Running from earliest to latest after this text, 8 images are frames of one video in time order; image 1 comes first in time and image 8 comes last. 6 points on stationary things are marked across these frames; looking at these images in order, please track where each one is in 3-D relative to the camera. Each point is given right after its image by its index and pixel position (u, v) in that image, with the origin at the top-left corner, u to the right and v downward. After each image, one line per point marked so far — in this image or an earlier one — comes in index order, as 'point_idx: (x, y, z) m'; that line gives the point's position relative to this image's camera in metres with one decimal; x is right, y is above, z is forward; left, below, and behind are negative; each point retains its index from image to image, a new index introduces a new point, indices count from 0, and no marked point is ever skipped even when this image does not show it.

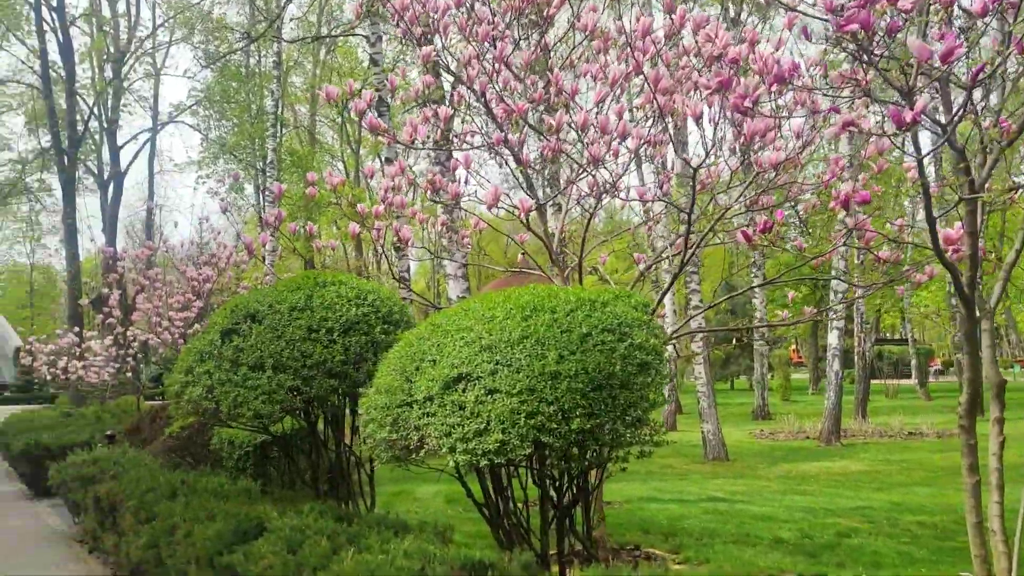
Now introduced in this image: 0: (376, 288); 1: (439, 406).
0: (-1.0, 0.0, +7.0) m
1: (-0.4, -0.6, +4.7) m
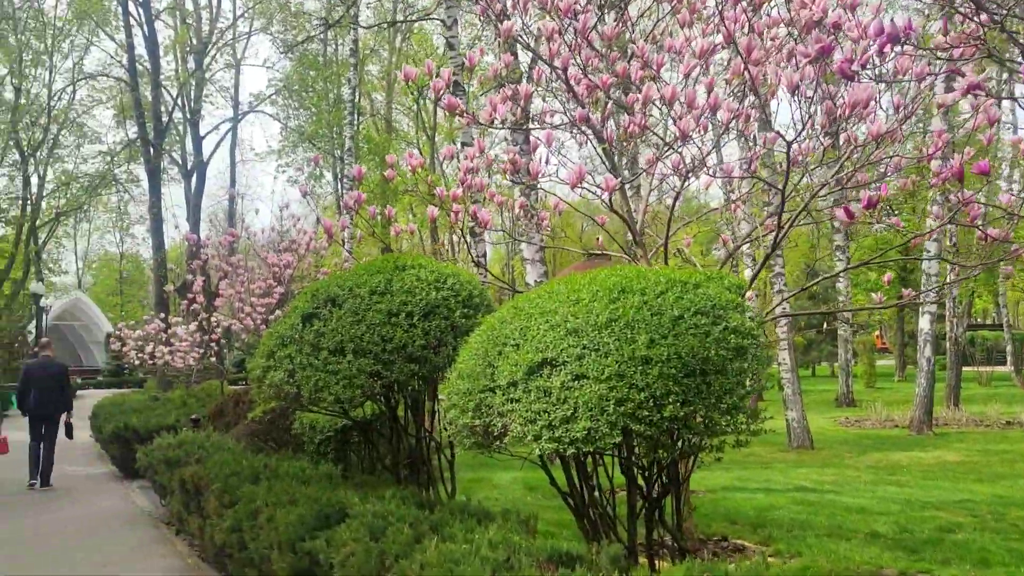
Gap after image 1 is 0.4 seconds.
0: (-0.4, +0.1, +6.8) m
1: (+0.1, -0.5, +4.5) m
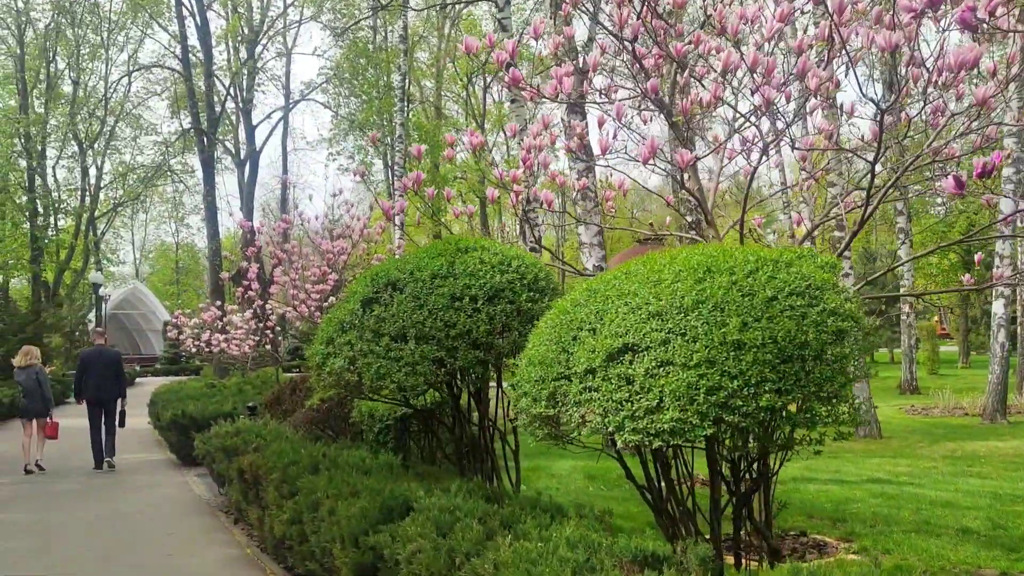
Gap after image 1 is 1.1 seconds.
0: (0.0, +0.2, +6.5) m
1: (+0.4, -0.4, +4.2) m
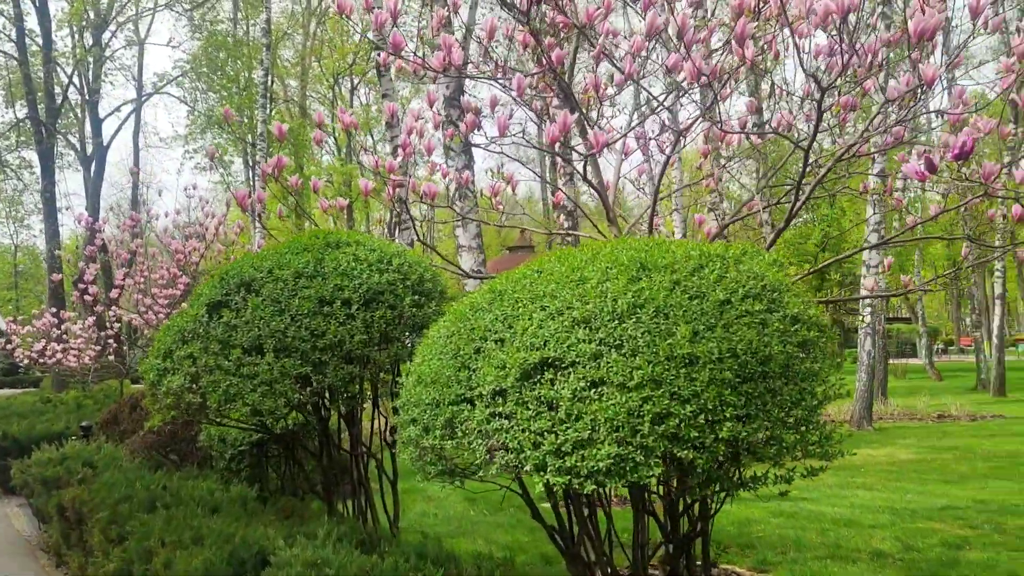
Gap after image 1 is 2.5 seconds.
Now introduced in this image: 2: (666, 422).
0: (-0.7, +0.2, +5.6) m
1: (0.0, -0.4, +3.3) m
2: (+0.5, -0.4, +3.0) m
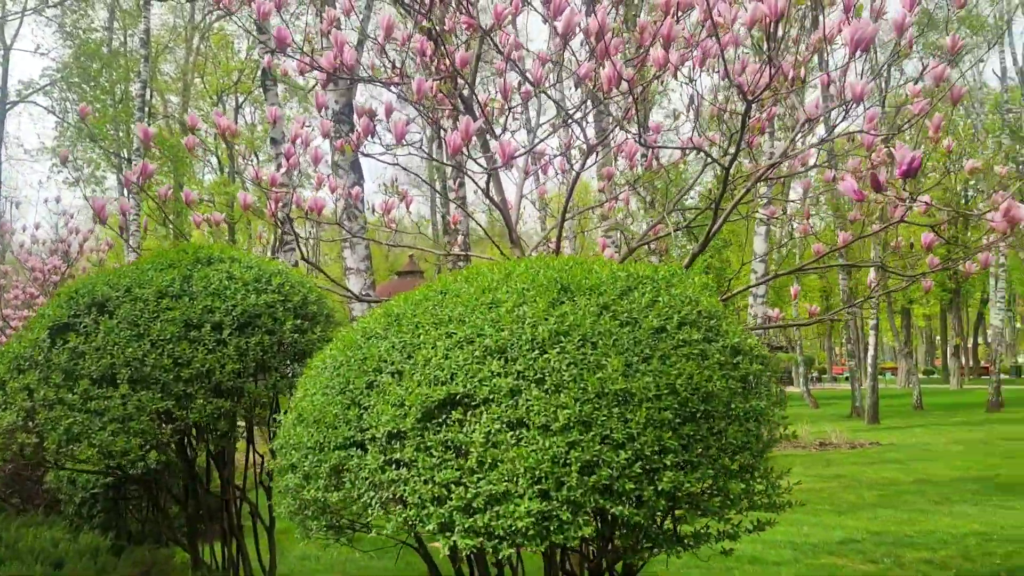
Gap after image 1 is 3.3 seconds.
0: (-1.2, +0.1, +5.0) m
1: (-0.3, -0.5, +2.8) m
2: (+0.2, -0.5, +2.5) m
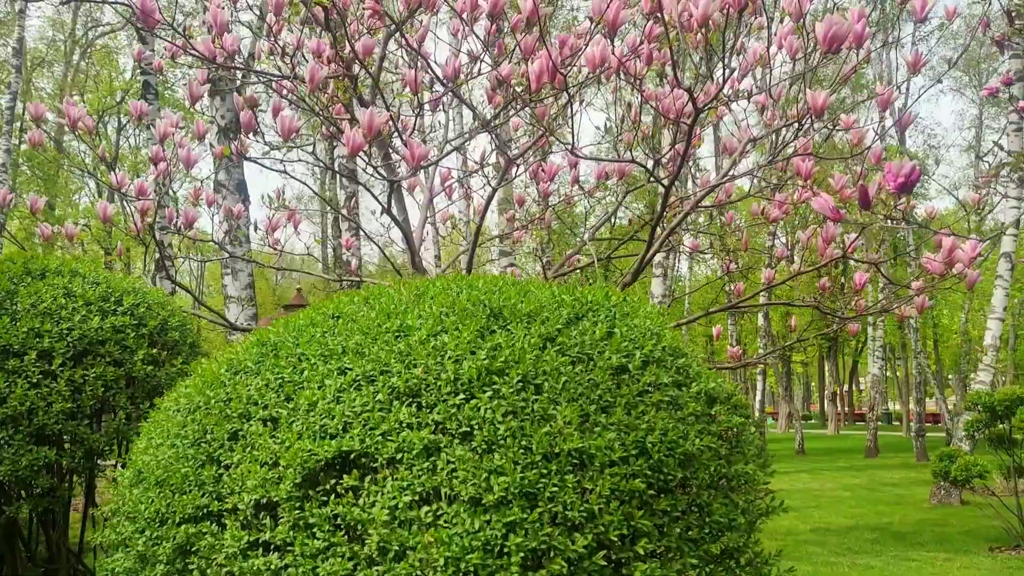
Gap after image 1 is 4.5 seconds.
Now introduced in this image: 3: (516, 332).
0: (-1.6, 0.0, +4.1) m
1: (-0.5, -0.5, +2.0) m
2: (+0.1, -0.5, +1.8) m
3: (0.0, -0.1, +2.3) m
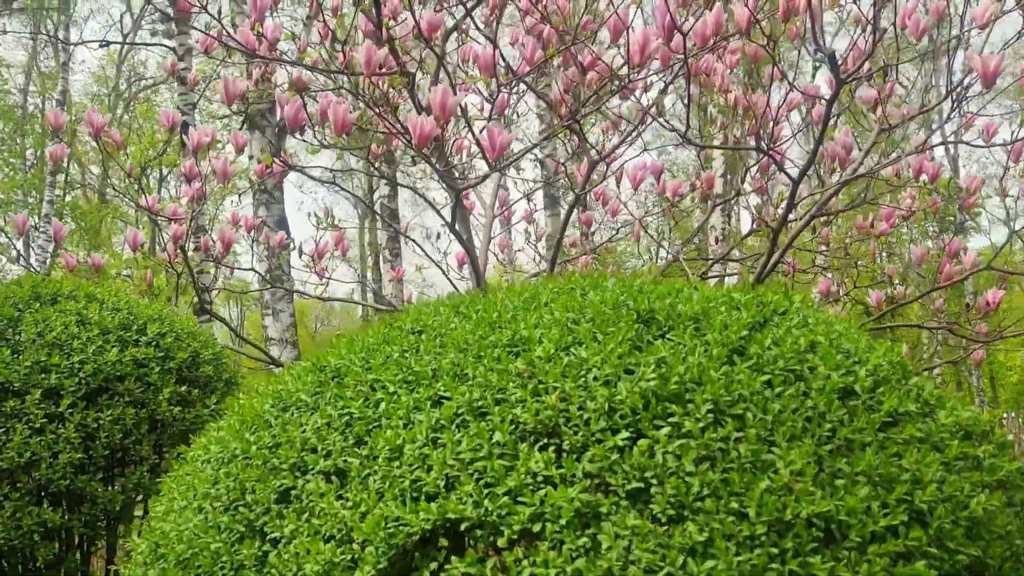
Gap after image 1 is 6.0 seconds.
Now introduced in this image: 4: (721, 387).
0: (-1.3, -0.1, +3.5) m
1: (-0.2, -0.5, +1.3) m
2: (+0.3, -0.5, +1.1) m
3: (+0.3, -0.1, +1.6) m
4: (+0.3, -0.2, +1.4) m
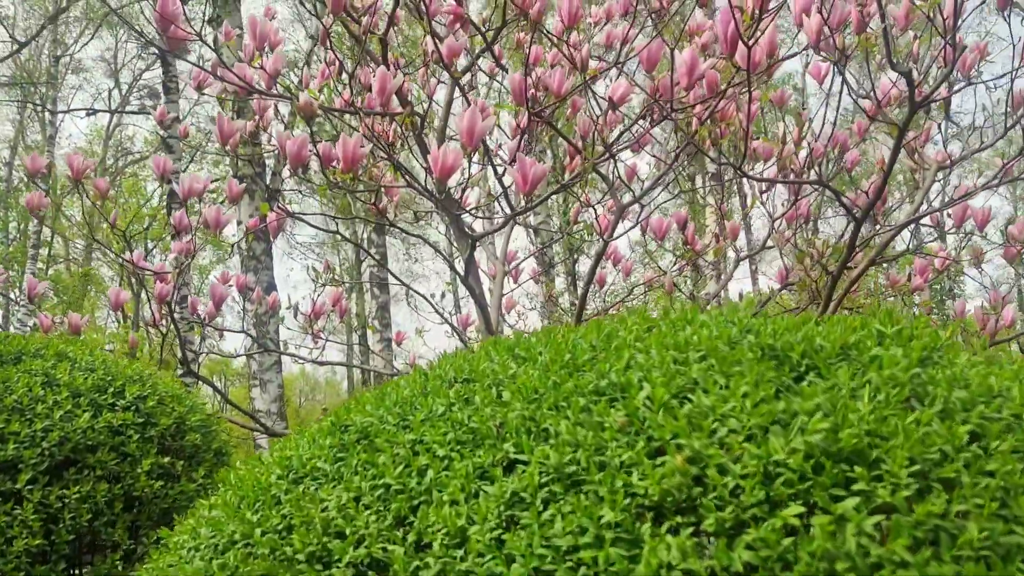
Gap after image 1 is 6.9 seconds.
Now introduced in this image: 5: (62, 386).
0: (-1.2, -0.3, +3.0) m
1: (0.0, -0.5, +0.9) m
2: (+0.5, -0.5, +0.7) m
3: (+0.4, -0.1, +1.2) m
4: (+0.4, -0.2, +1.0) m
5: (-1.3, -0.3, +2.7) m
